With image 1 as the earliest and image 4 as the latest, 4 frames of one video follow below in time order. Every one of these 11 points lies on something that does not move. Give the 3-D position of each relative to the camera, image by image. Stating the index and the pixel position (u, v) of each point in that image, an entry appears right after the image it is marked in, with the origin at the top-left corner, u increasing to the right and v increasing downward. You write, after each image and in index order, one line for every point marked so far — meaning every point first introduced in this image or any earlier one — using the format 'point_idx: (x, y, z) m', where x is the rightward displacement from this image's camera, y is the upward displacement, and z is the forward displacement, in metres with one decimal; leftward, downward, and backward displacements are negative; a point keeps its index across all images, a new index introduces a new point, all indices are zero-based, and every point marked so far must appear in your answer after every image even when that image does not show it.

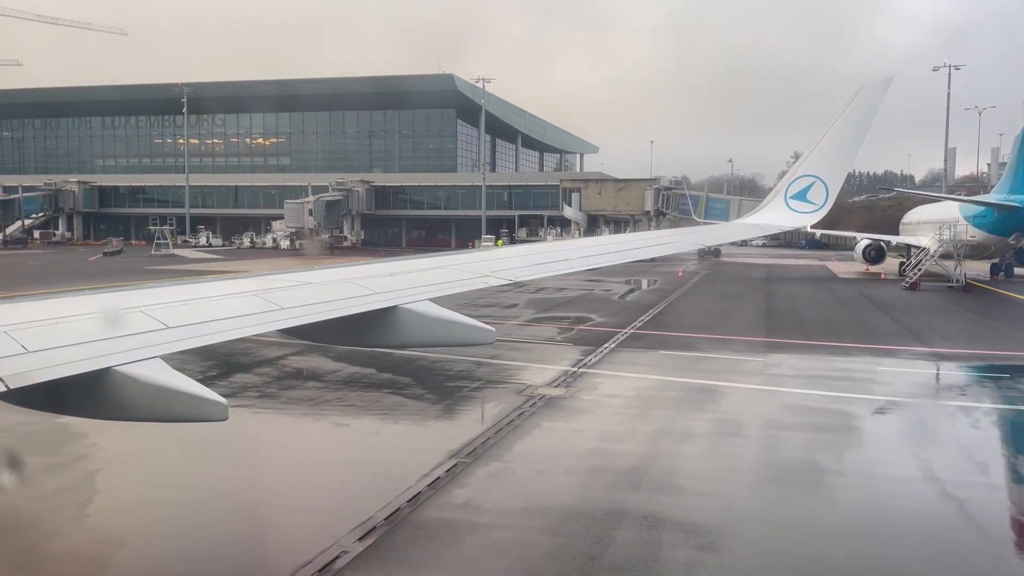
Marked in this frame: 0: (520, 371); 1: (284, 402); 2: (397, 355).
0: (+0.2, -1.4, +12.7) m
1: (-3.3, -1.7, +10.4) m
2: (-2.2, -1.3, +13.8) m
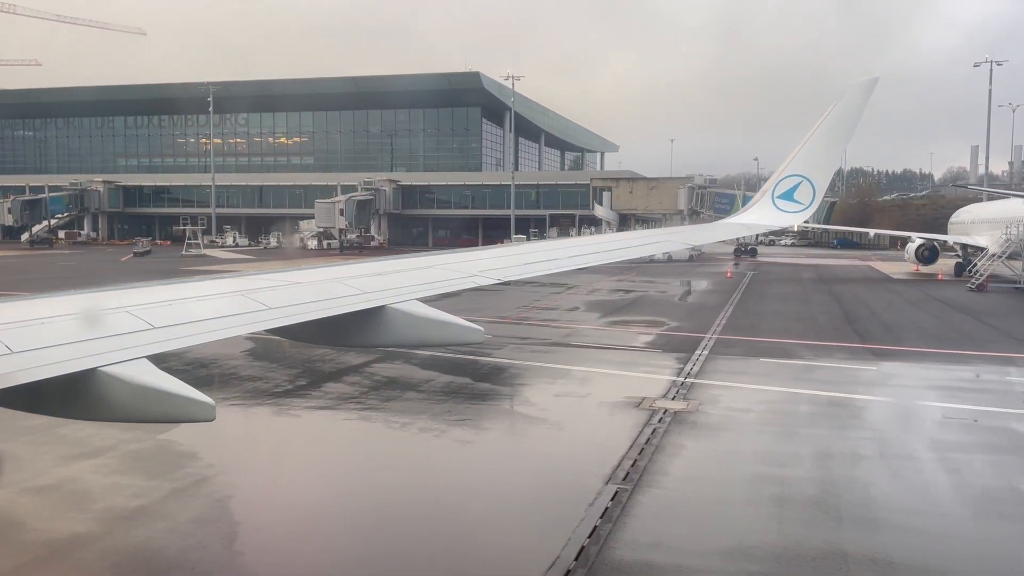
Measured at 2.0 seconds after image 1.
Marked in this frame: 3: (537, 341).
0: (+1.9, -1.5, +11.9) m
1: (-1.6, -1.7, +9.7) m
2: (-0.5, -1.4, +13.0) m
3: (+0.6, -1.2, +15.7) m
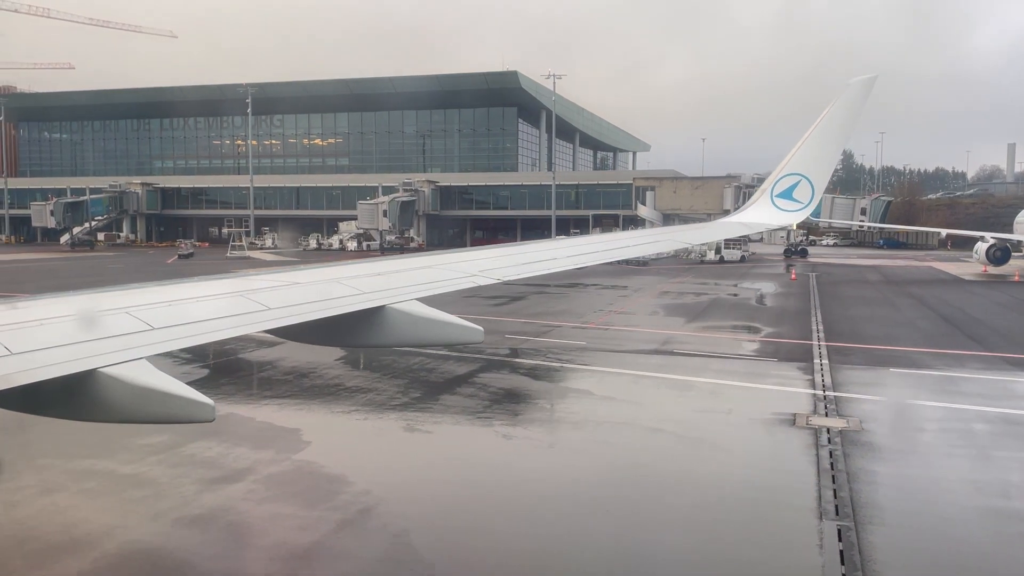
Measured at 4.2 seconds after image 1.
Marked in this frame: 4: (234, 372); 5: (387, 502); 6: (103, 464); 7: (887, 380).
0: (+3.8, -1.6, +11.1) m
1: (+0.2, -1.8, +8.9) m
2: (+1.5, -1.5, +12.3) m
3: (+2.6, -1.3, +14.9) m
4: (-4.8, -1.4, +12.3) m
5: (-1.2, -2.0, +6.8) m
6: (-4.5, -1.9, +7.7) m
7: (+6.2, -1.5, +11.7) m
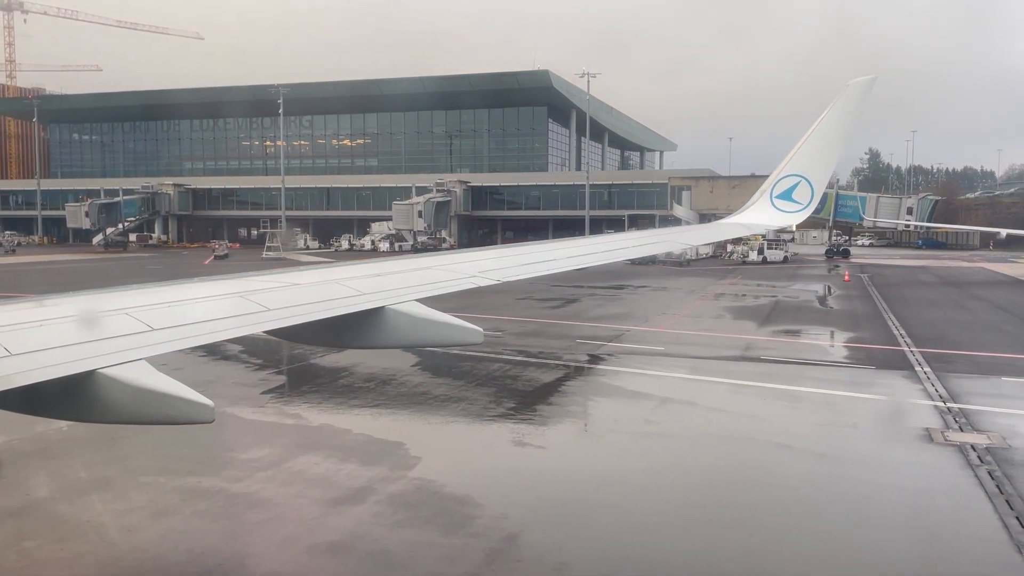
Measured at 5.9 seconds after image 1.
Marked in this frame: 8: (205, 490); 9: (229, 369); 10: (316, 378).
0: (+5.2, -1.6, +10.4) m
1: (+1.6, -1.9, +8.4) m
2: (+2.9, -1.6, +11.7) m
3: (+4.1, -1.3, +14.3) m
4: (-3.3, -1.5, +11.8) m
5: (+0.2, -2.1, +6.2) m
6: (-3.1, -2.0, +7.3) m
7: (+7.6, -1.6, +11.0) m
8: (-3.0, -2.0, +7.0) m
9: (-5.2, -1.5, +13.1) m
10: (-3.2, -1.5, +11.9) m
